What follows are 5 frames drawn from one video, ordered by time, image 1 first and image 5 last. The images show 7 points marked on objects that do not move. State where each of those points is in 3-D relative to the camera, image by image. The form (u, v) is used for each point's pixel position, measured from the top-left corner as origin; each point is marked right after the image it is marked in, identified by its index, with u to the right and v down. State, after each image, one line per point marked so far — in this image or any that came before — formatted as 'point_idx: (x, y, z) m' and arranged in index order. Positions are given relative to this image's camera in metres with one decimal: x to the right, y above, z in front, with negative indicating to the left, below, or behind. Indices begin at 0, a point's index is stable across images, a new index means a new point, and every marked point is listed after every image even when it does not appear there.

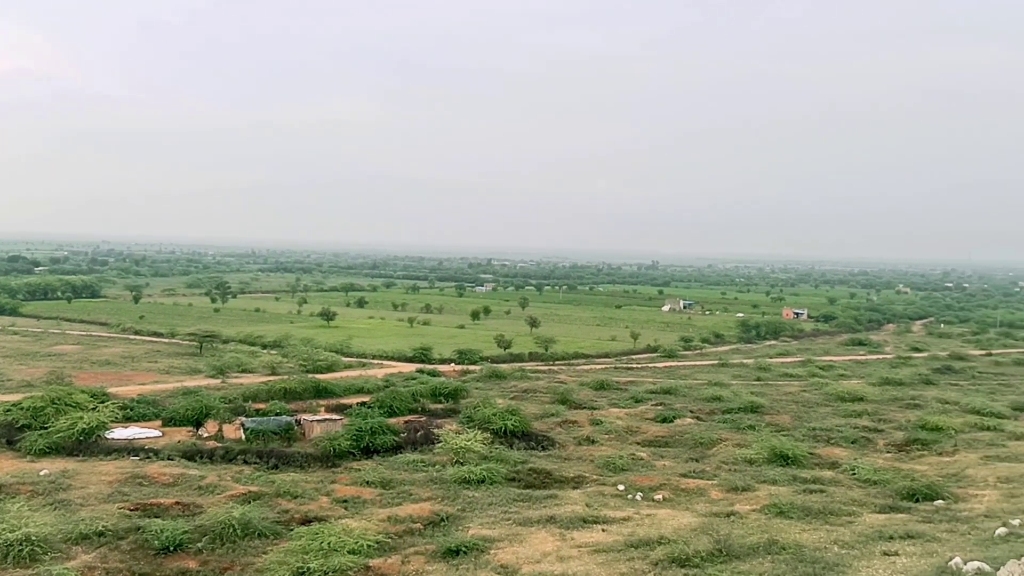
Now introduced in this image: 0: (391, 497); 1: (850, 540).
0: (-3.6, -6.3, +19.3) m
1: (+9.1, -6.7, +17.1) m
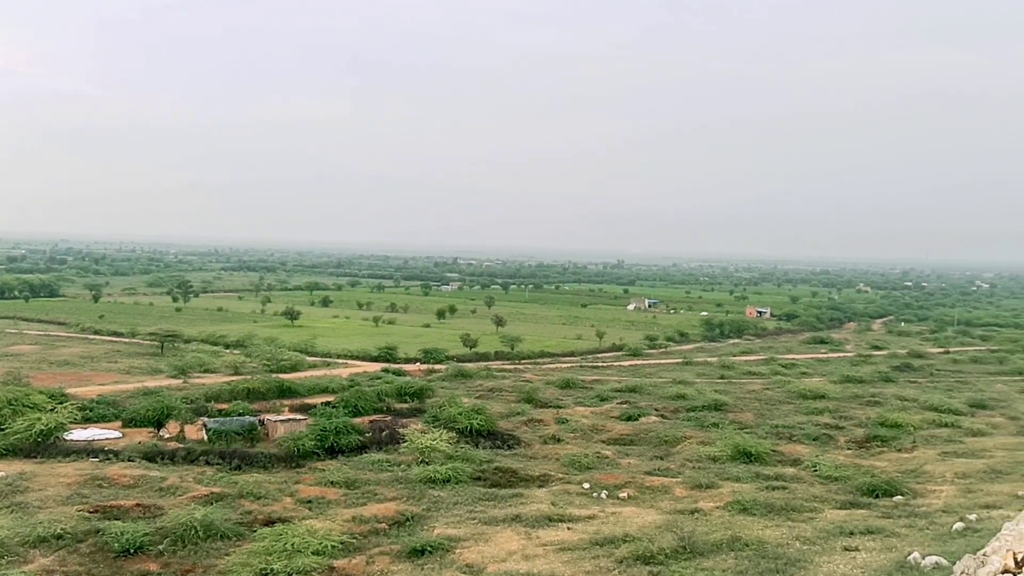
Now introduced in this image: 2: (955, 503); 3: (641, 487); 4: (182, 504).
0: (-4.7, -6.2, +19.2) m
1: (+8.1, -6.7, +17.3) m
2: (+12.6, -6.1, +18.2) m
3: (+3.9, -6.2, +19.9) m
4: (-9.5, -6.2, +18.5) m
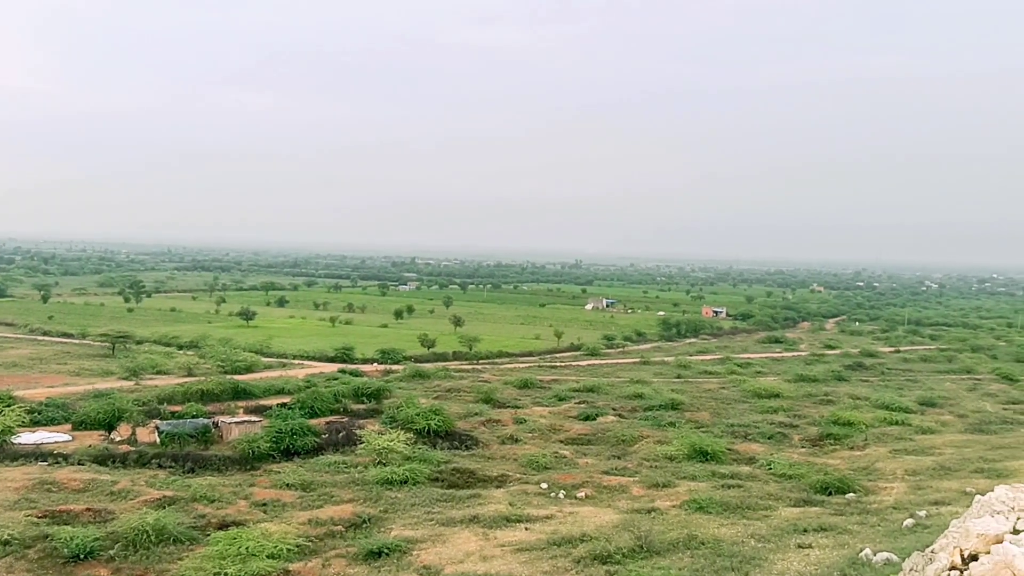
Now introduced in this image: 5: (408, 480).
0: (-5.9, -6.2, +19.0) m
1: (+6.9, -6.7, +17.4) m
2: (+11.3, -6.1, +18.5) m
3: (+2.7, -6.2, +19.9) m
4: (-10.7, -6.2, +18.2) m
5: (-3.2, -6.0, +19.9) m
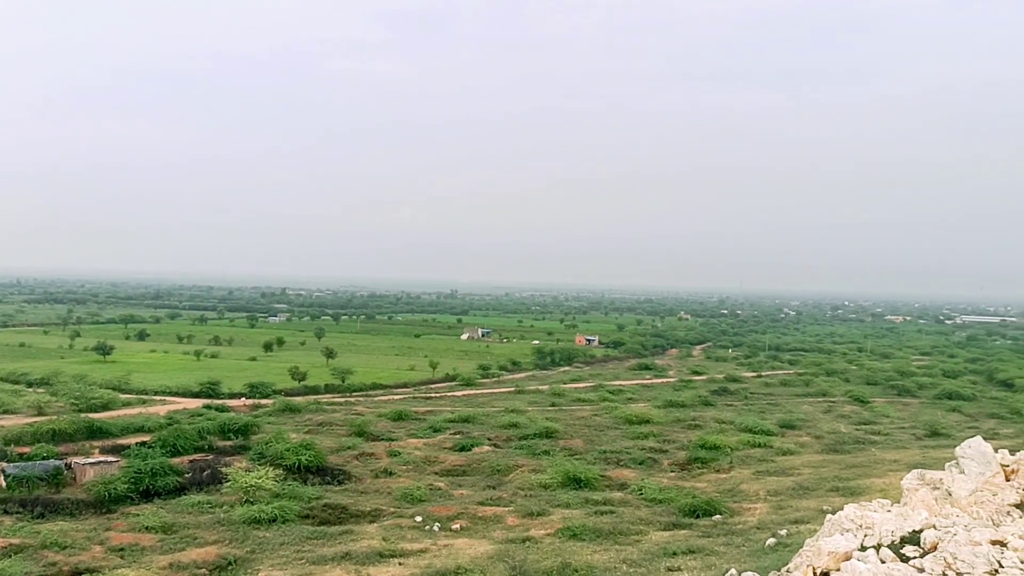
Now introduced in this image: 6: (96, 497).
0: (-9.6, -7.2, +18.1) m
1: (+3.3, -7.5, +17.7) m
2: (+7.6, -6.9, +19.2) m
3: (-1.1, -7.1, +19.8) m
4: (-14.3, -7.2, +16.9) m
5: (-7.0, -6.9, +19.3) m
6: (-12.8, -6.5, +20.0) m
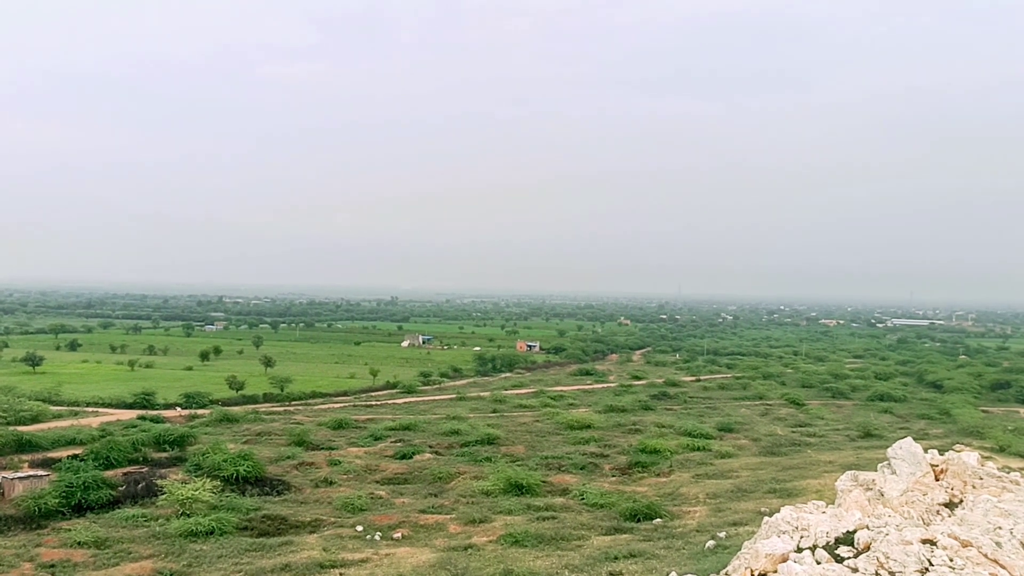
0: (-11.3, -7.5, +17.8) m
1: (+1.7, -7.7, +17.8) m
2: (+5.9, -7.1, +19.4) m
3: (-2.9, -7.3, +19.7) m
4: (-16.0, -7.5, +16.4) m
5: (-8.7, -7.2, +19.0) m
6: (-14.5, -6.8, +19.5) m
